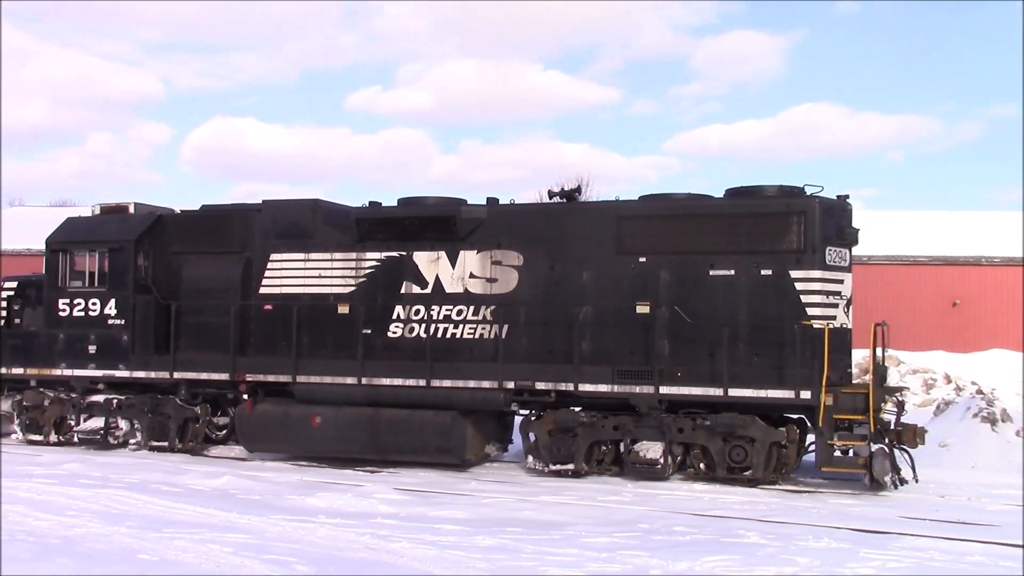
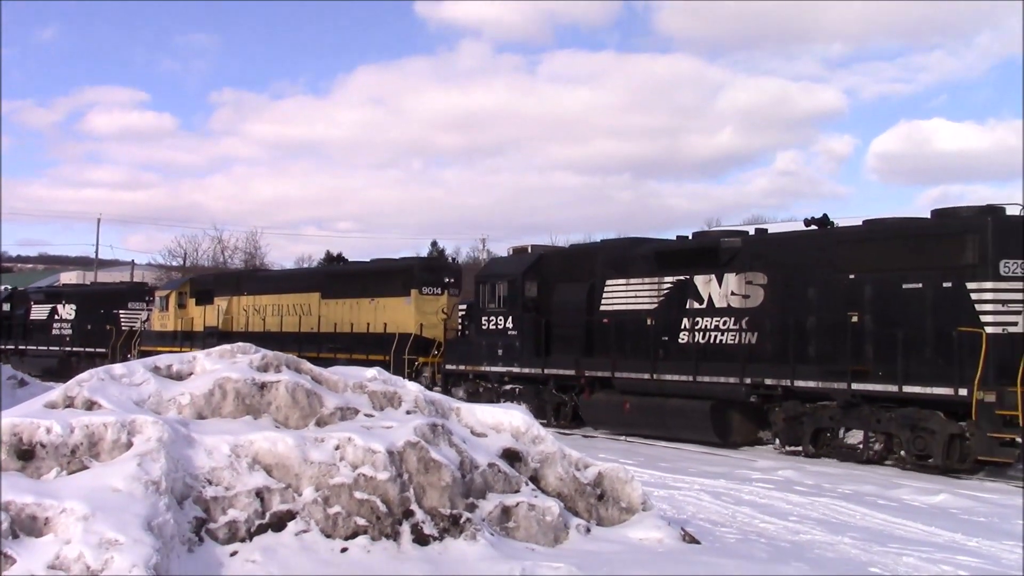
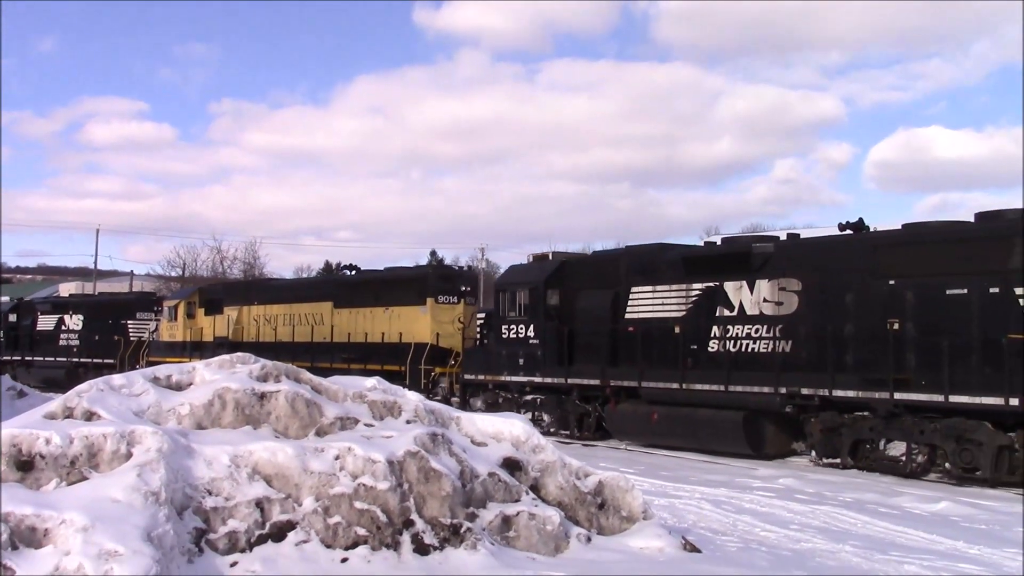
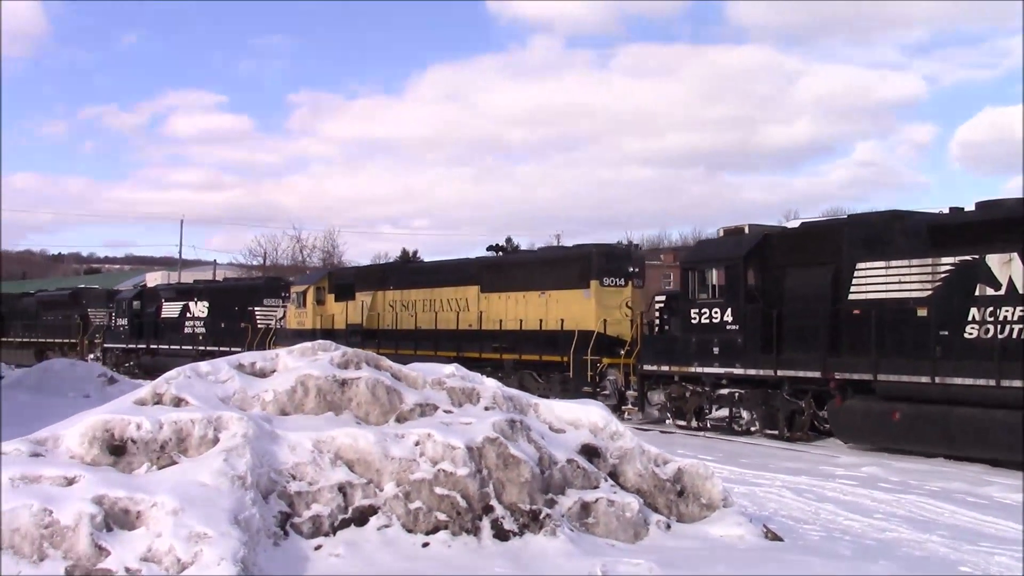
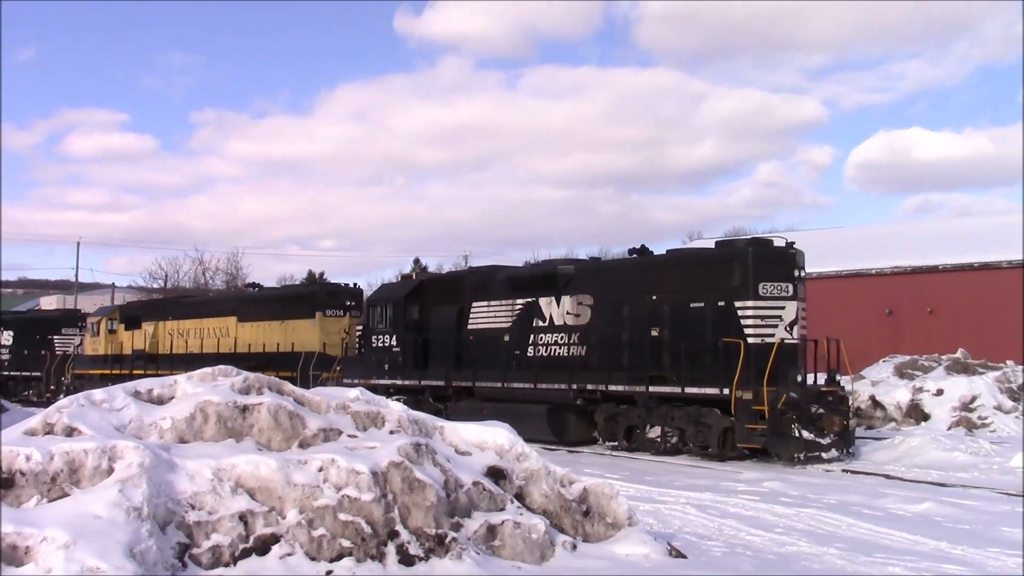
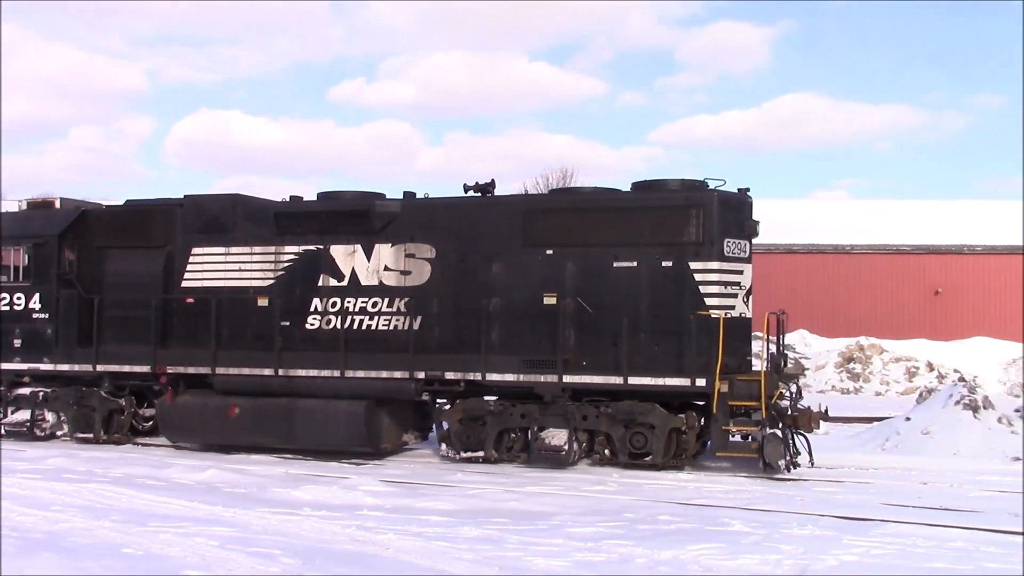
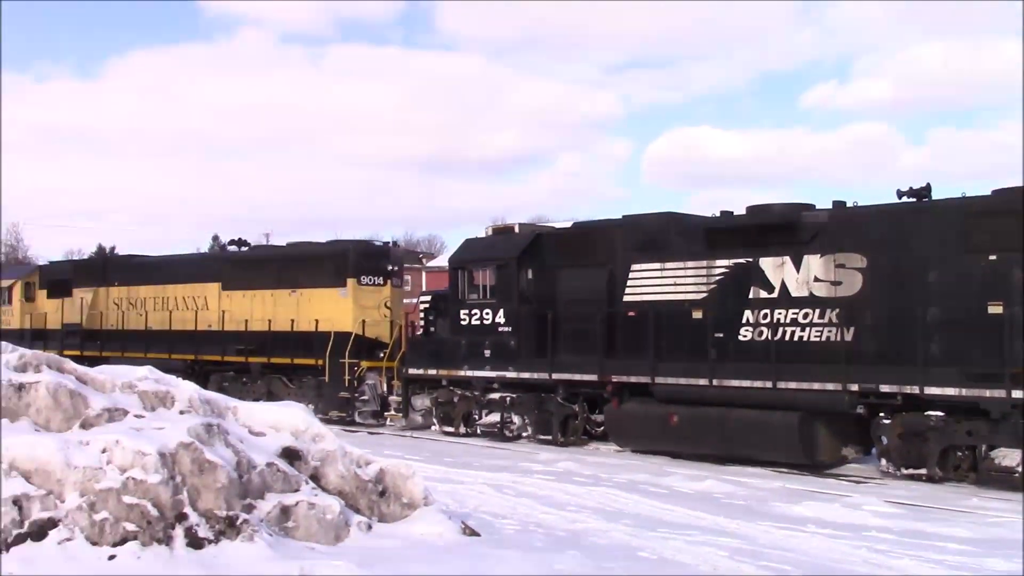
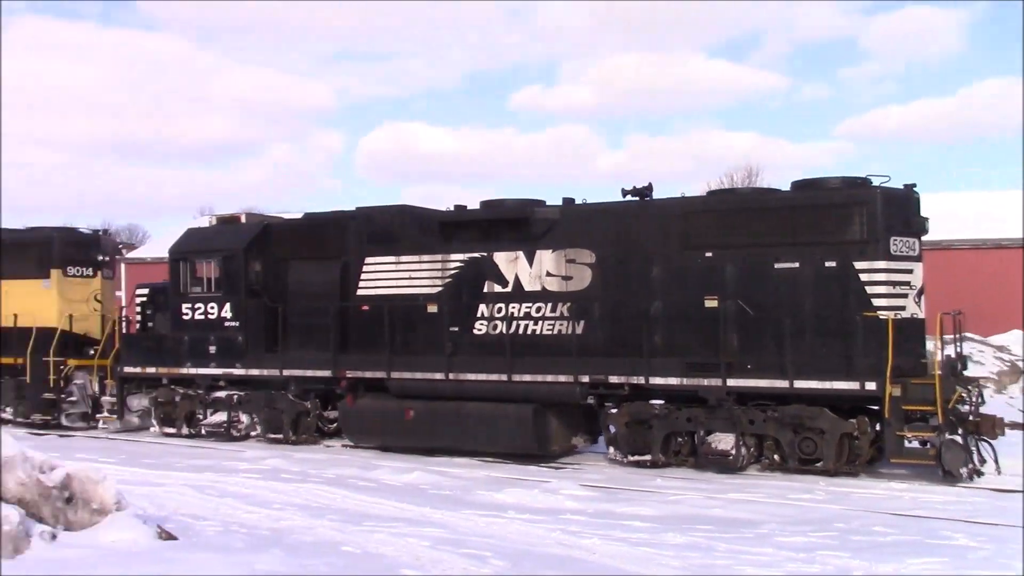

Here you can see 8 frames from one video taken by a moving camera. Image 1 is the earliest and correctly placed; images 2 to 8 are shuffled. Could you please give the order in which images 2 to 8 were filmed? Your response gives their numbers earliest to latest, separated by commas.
6, 8, 7, 4, 3, 2, 5
